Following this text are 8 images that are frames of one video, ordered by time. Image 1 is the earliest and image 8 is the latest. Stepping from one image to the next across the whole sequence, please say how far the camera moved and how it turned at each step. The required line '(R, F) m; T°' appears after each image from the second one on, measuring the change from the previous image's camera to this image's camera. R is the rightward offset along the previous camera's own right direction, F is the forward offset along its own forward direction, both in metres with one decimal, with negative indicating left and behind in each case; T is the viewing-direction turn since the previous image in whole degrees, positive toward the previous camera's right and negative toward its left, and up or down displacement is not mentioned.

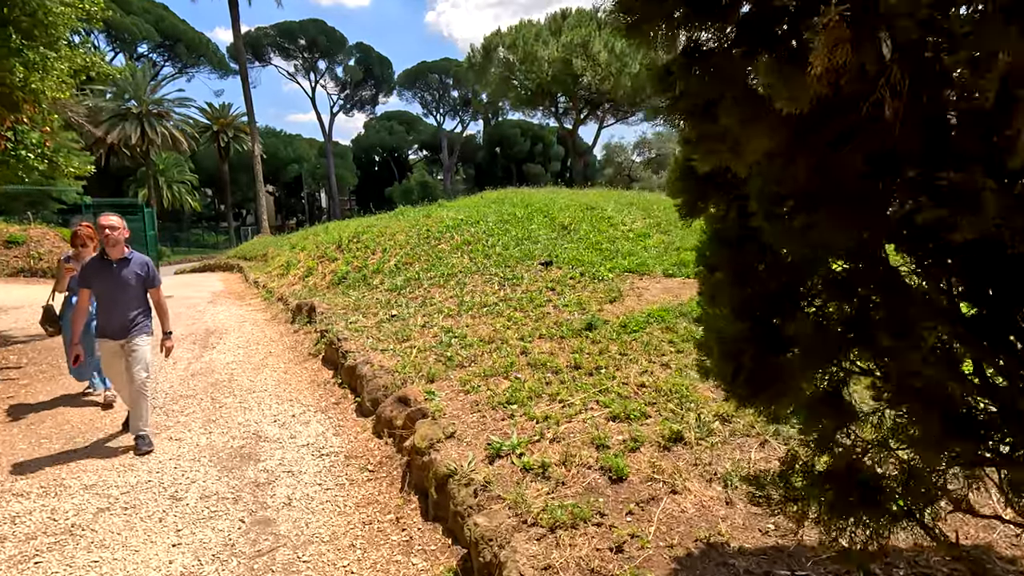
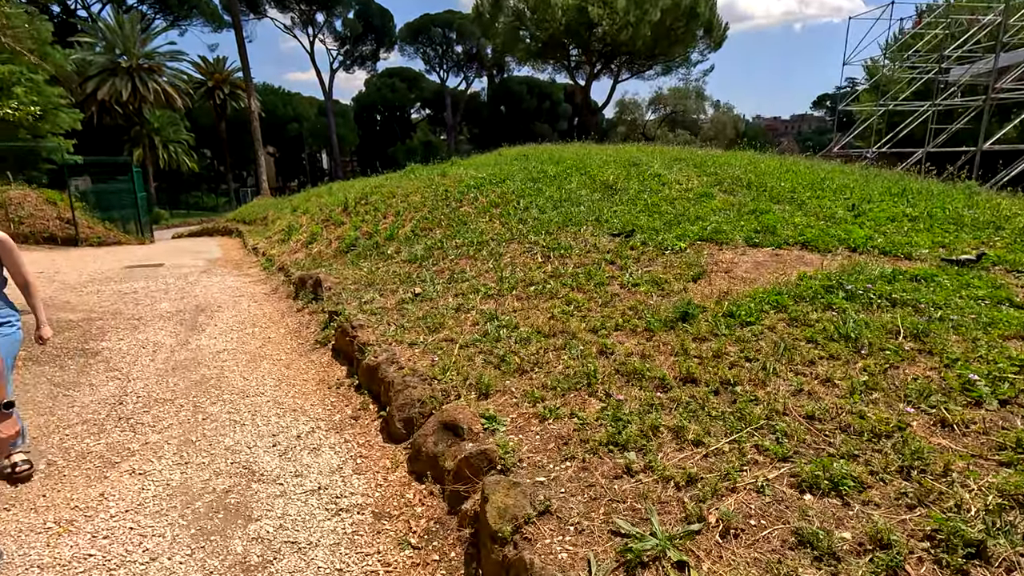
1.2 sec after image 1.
(-0.4, +1.0) m; 0°
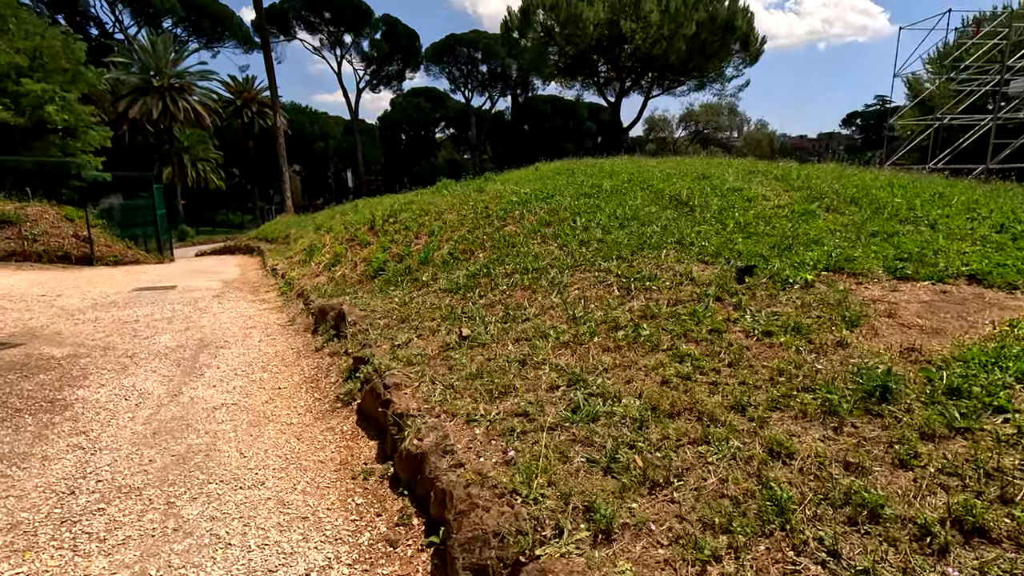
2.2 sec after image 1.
(-0.4, +1.0) m; -2°
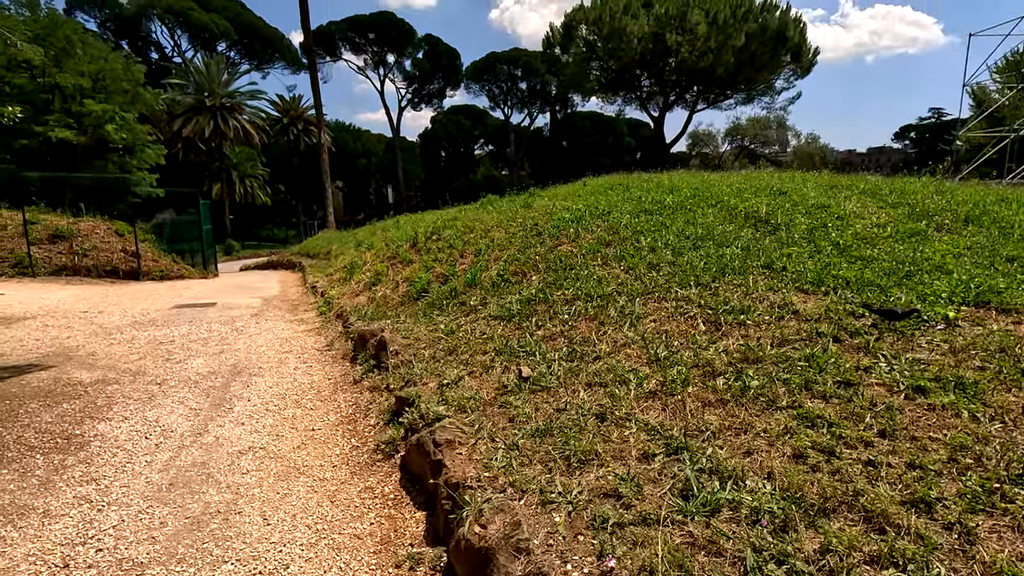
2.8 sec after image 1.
(-0.2, +0.5) m; -4°
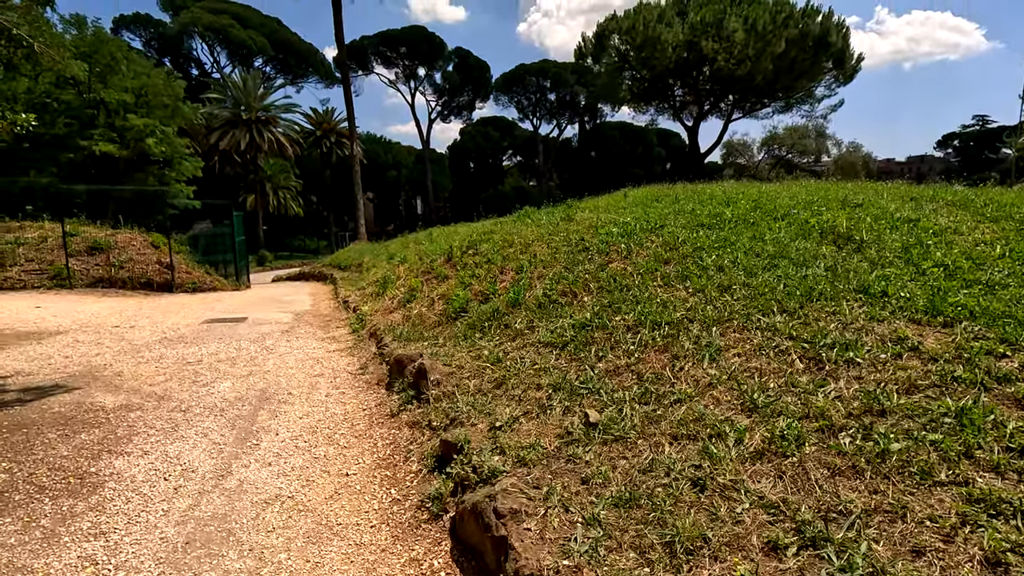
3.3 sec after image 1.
(-0.2, +0.4) m; -3°
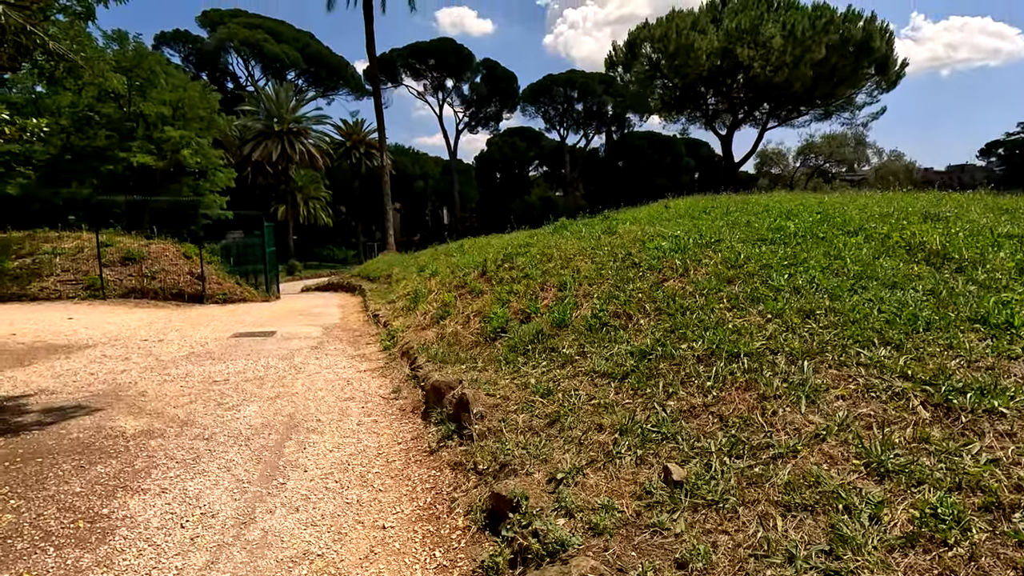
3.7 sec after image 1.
(-0.2, +0.4) m; -3°
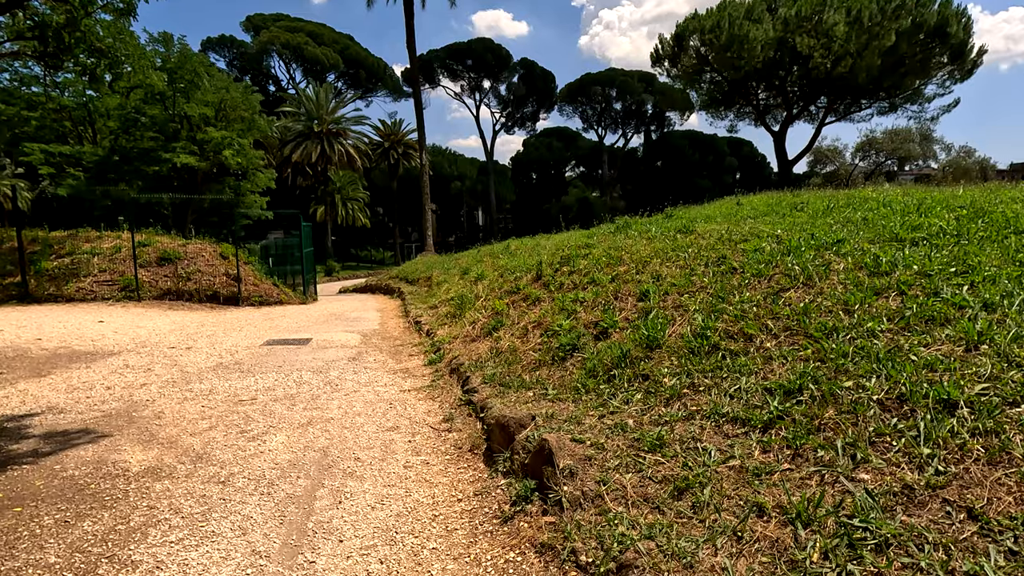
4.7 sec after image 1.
(-0.3, +0.9) m; -4°
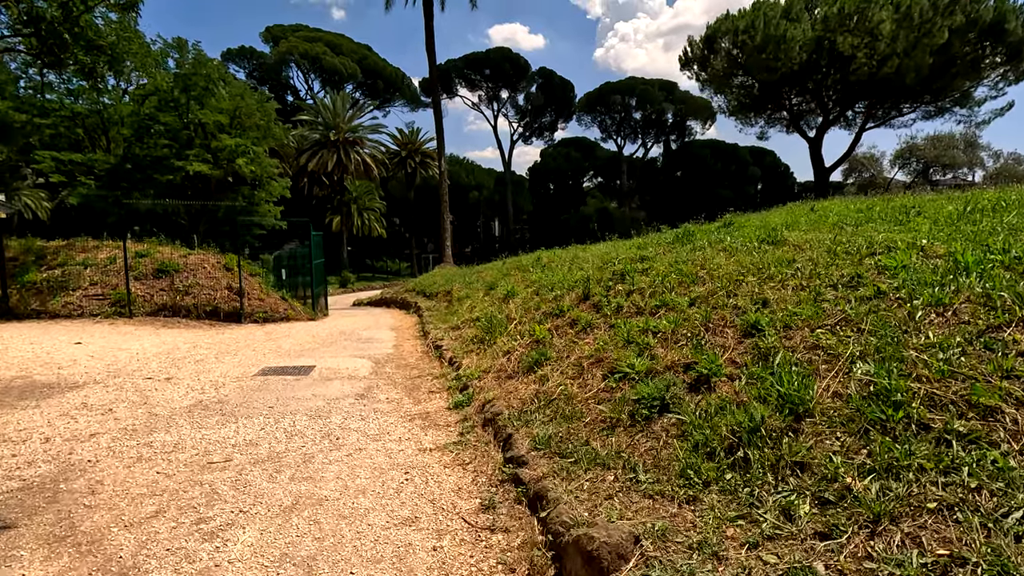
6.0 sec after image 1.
(-0.3, +1.2) m; -2°
